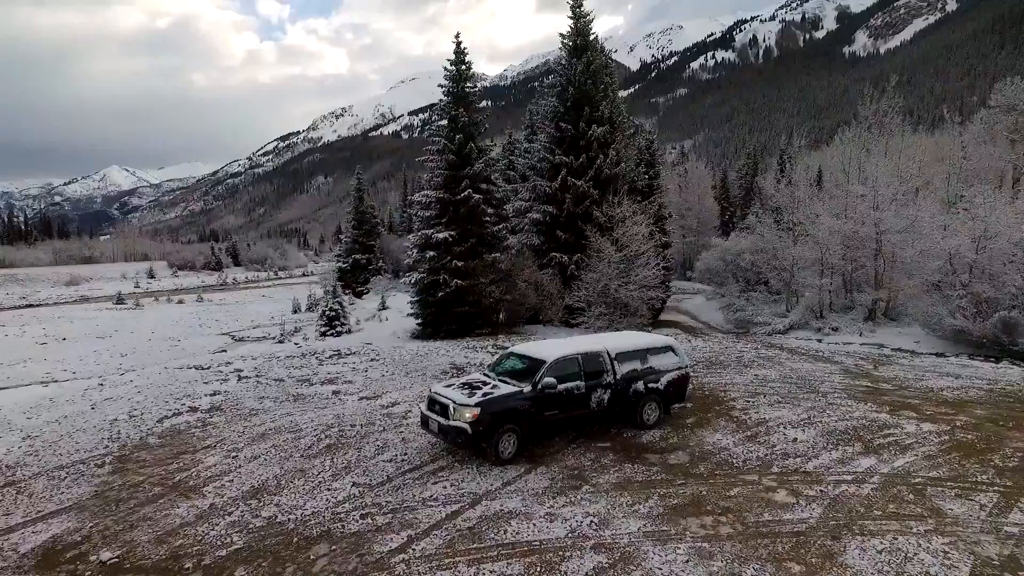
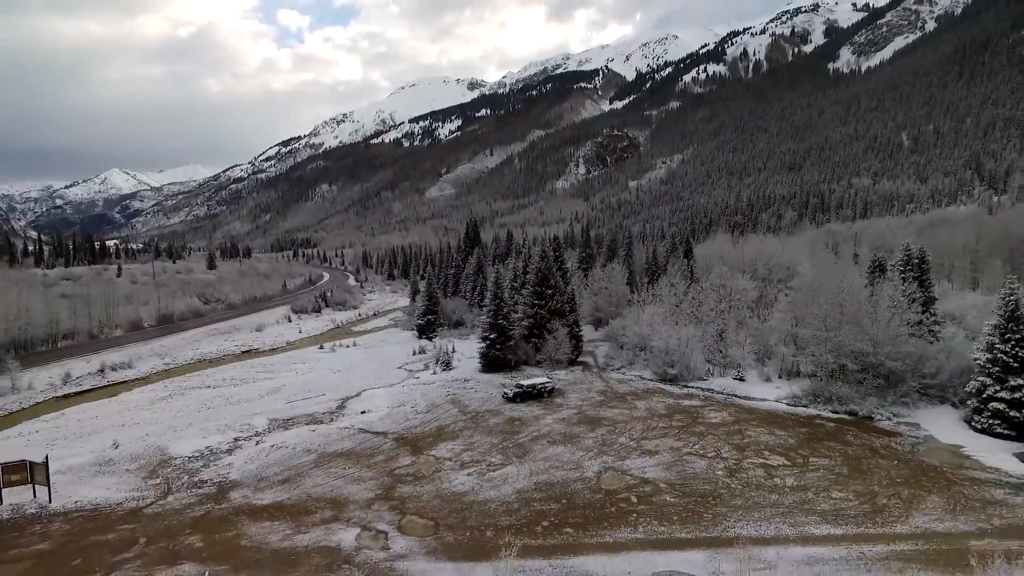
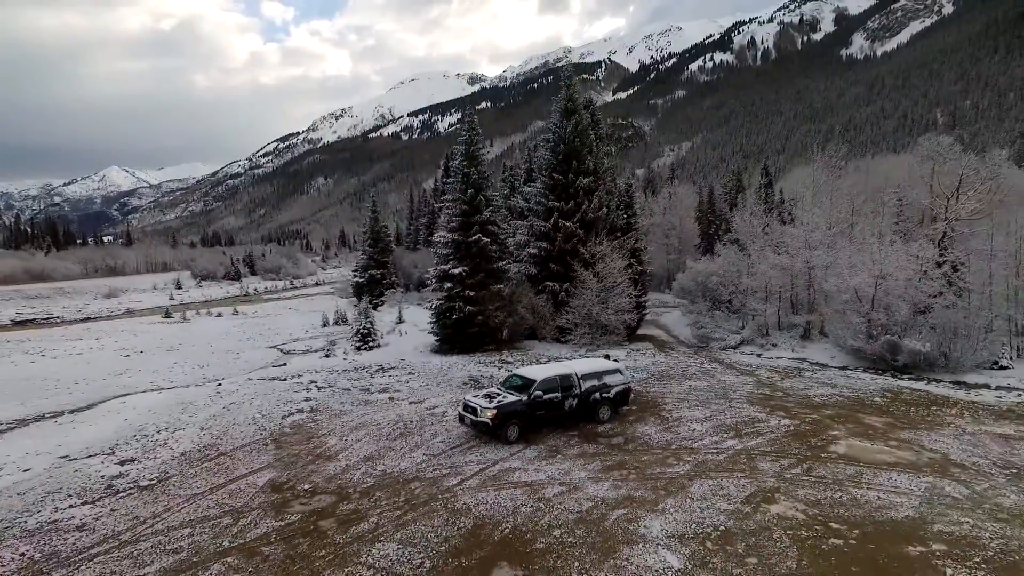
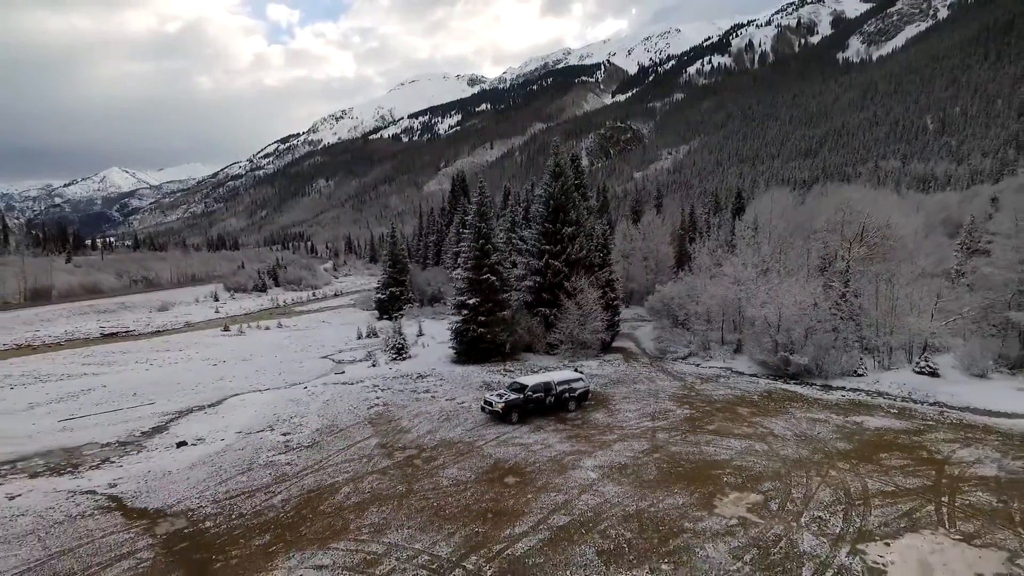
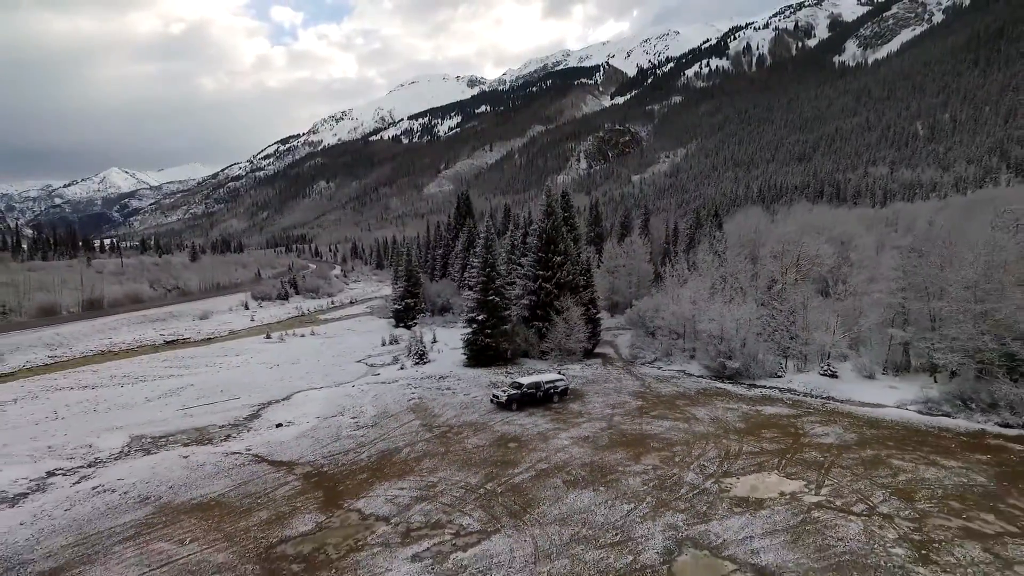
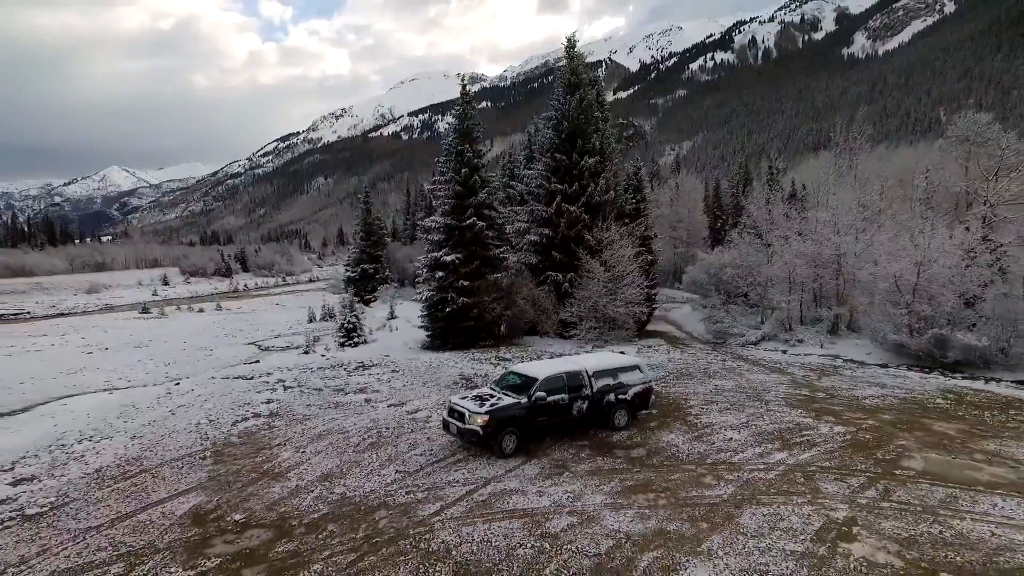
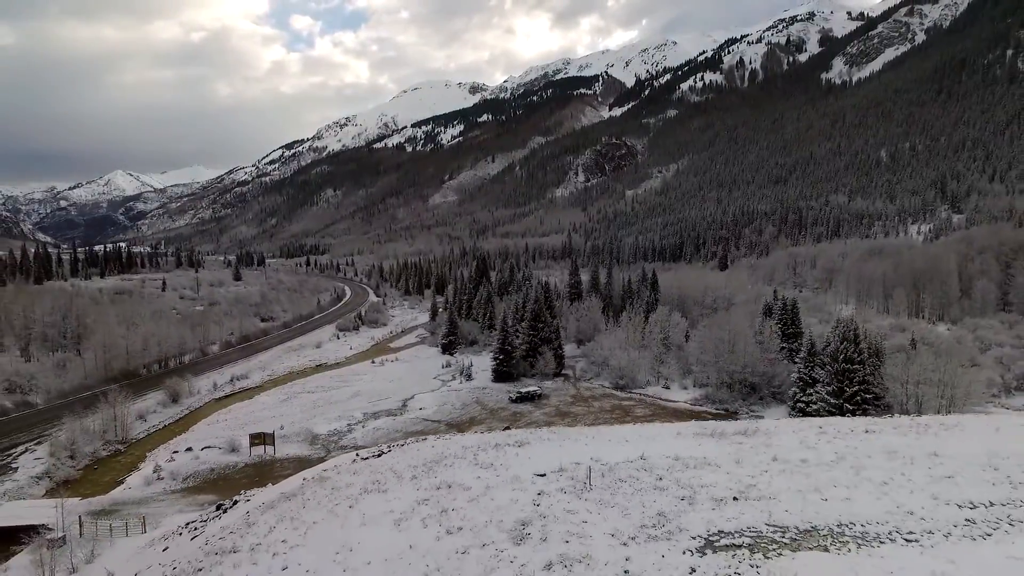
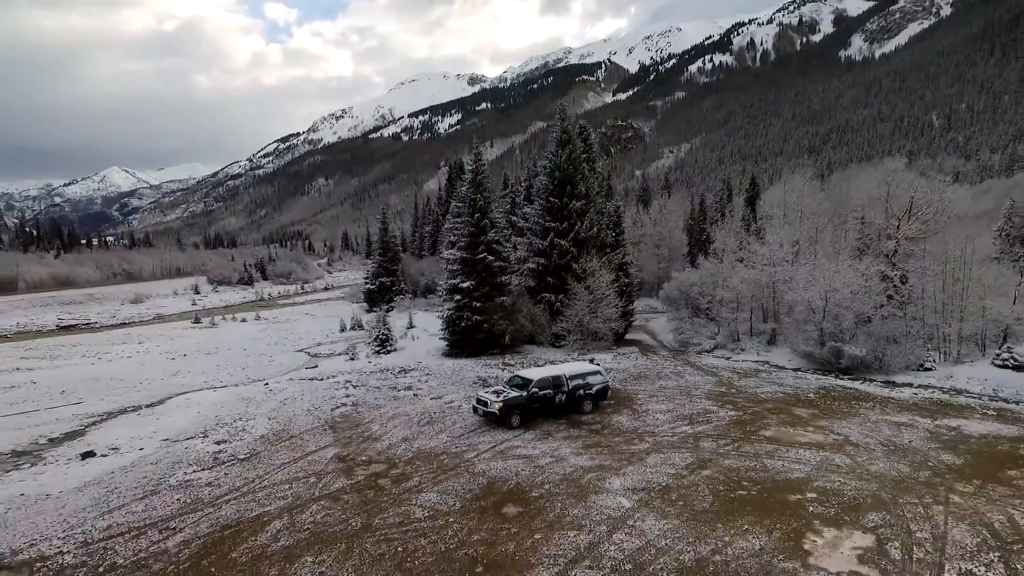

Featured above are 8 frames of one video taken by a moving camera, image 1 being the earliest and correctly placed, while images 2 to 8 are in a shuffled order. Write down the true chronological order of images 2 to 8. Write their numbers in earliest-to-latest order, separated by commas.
6, 3, 8, 4, 5, 2, 7
